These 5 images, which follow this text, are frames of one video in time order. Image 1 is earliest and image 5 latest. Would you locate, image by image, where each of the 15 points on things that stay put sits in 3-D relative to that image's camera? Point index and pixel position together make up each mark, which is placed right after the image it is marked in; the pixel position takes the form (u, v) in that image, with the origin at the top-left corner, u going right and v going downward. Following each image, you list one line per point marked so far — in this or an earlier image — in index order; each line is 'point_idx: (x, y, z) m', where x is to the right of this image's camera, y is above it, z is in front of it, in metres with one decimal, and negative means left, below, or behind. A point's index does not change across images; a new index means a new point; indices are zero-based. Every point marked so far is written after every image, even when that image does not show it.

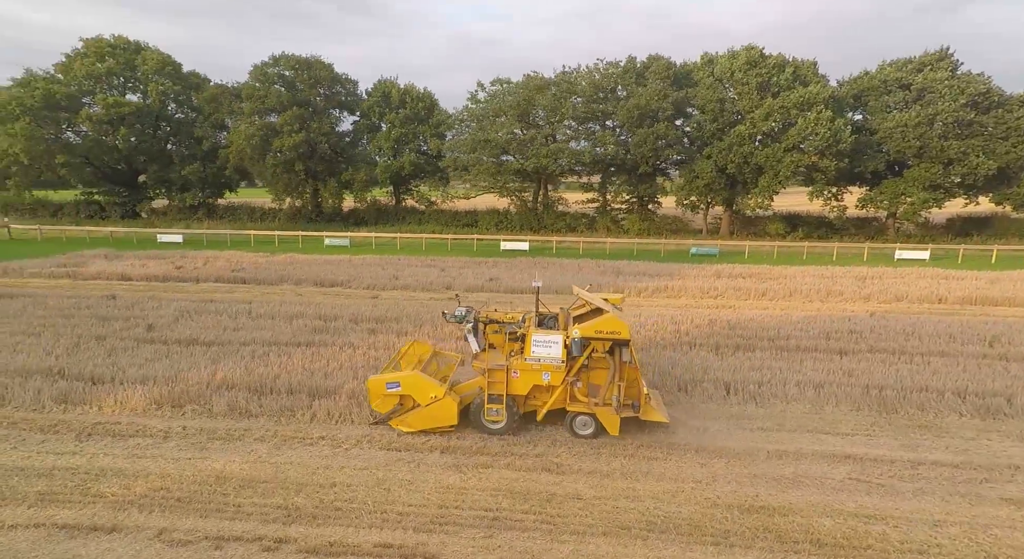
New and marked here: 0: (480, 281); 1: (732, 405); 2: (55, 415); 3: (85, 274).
0: (-0.9, 0.0, +15.8) m
1: (+3.6, -2.1, +9.5) m
2: (-6.7, -1.9, +8.5) m
3: (-11.4, +0.2, +14.9) m
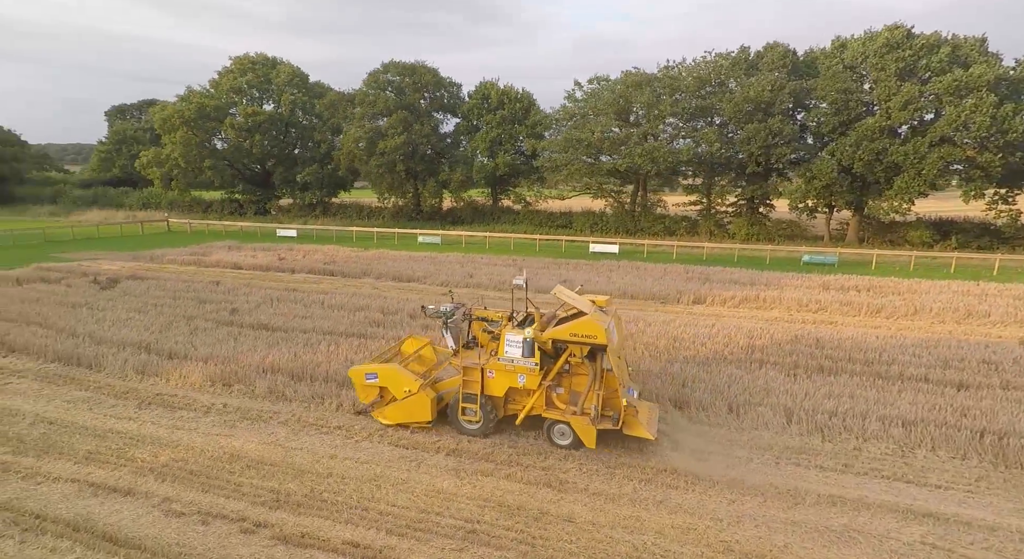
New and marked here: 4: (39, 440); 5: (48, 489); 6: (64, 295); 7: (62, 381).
0: (+1.1, -0.1, +15.4) m
1: (+3.9, -2.2, +8.2) m
2: (-6.3, -1.7, +9.5) m
3: (-9.3, +0.6, +16.9) m
4: (-6.4, -2.1, +7.9) m
5: (-5.5, -2.5, +6.9) m
6: (-10.3, -0.3, +13.2) m
7: (-7.3, -1.6, +9.5) m
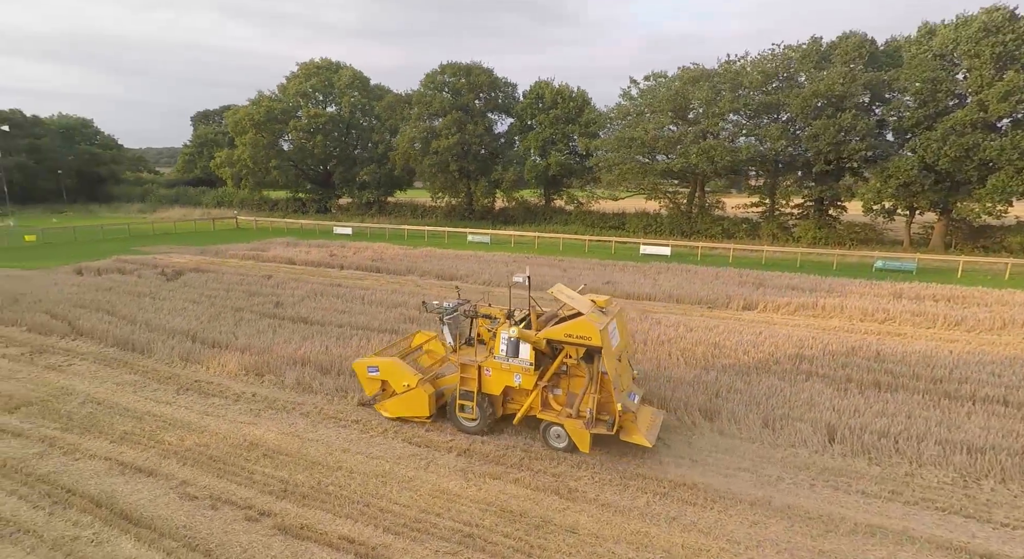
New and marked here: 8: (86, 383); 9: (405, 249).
0: (+2.1, -0.1, +15.0) m
1: (+4.1, -2.3, +7.5) m
2: (-5.9, -1.5, +10.0) m
3: (-7.9, +0.8, +17.7) m
4: (-6.2, -2.0, +8.4) m
5: (-5.4, -2.3, +7.3) m
6: (-9.4, -0.1, +14.2) m
7: (-6.9, -1.4, +10.1) m
8: (-6.9, -1.6, +9.4) m
9: (-3.5, +1.0, +18.9) m
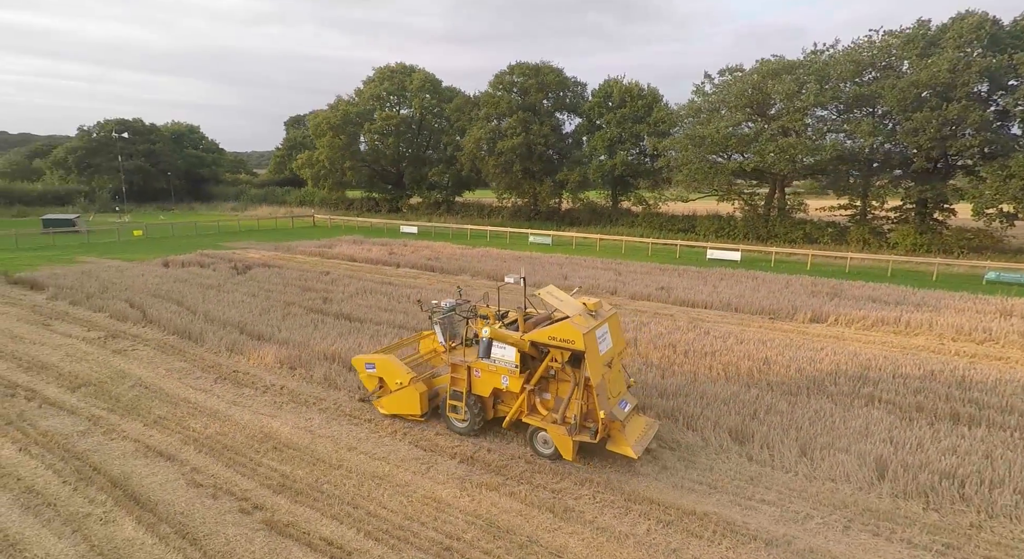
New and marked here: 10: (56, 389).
0: (+3.4, -0.2, +14.2) m
1: (+4.1, -2.4, +6.5) m
2: (-5.3, -1.4, +10.5) m
3: (-6.2, +0.9, +18.4) m
4: (-5.9, -1.8, +9.0) m
5: (-5.4, -2.2, +7.8) m
6: (-8.2, +0.1, +15.2) m
7: (-6.4, -1.3, +10.8) m
8: (-6.5, -1.5, +10.1) m
9: (-1.6, +1.0, +18.9) m
10: (-7.3, -1.7, +9.3) m
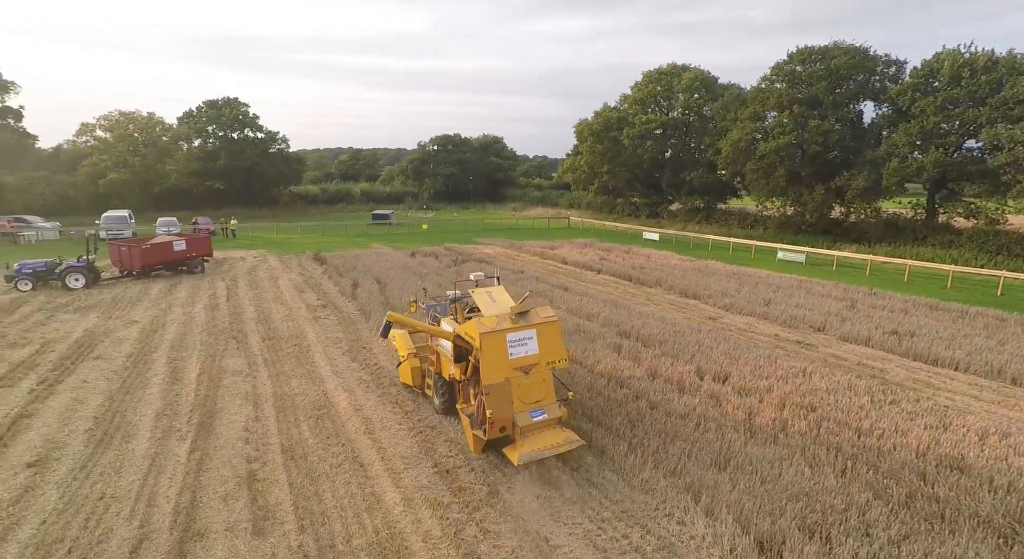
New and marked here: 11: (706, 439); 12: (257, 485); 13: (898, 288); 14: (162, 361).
0: (+6.4, -0.9, +10.2) m
1: (+2.5, -2.8, +3.4) m
2: (-2.9, -1.1, +12.0) m
3: (+1.0, +0.9, +19.0) m
4: (-4.3, -1.4, +11.0) m
5: (-4.6, -1.8, +9.8) m
6: (-2.6, +0.4, +17.4) m
7: (-3.7, -0.9, +12.8) m
8: (-4.1, -1.1, +12.3) m
9: (+5.1, +0.6, +16.9) m
10: (-5.3, -1.2, +12.1) m
11: (+2.2, -1.8, +6.6) m
12: (-3.0, -2.4, +6.7) m
13: (+9.3, -0.1, +13.6) m
14: (-6.8, -1.6, +11.2) m
